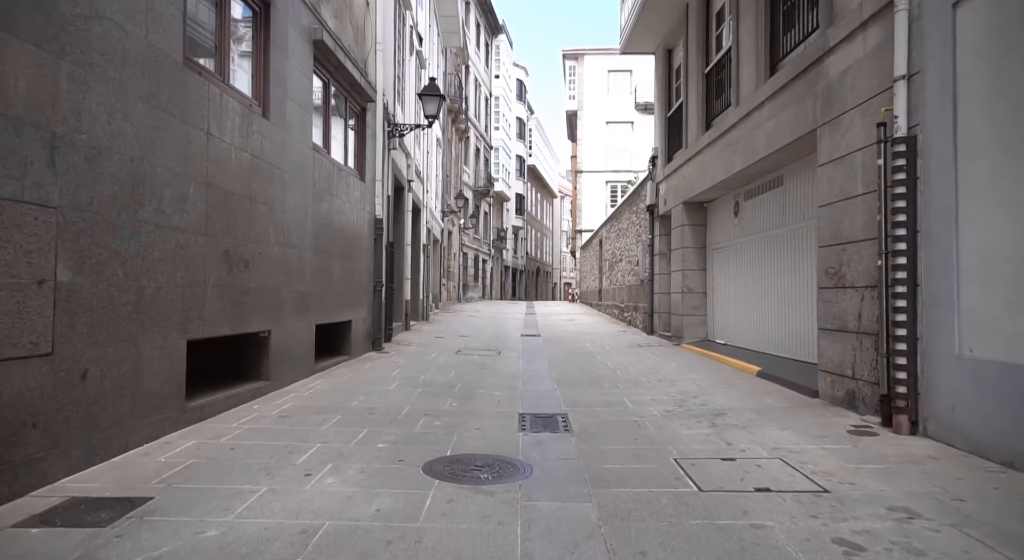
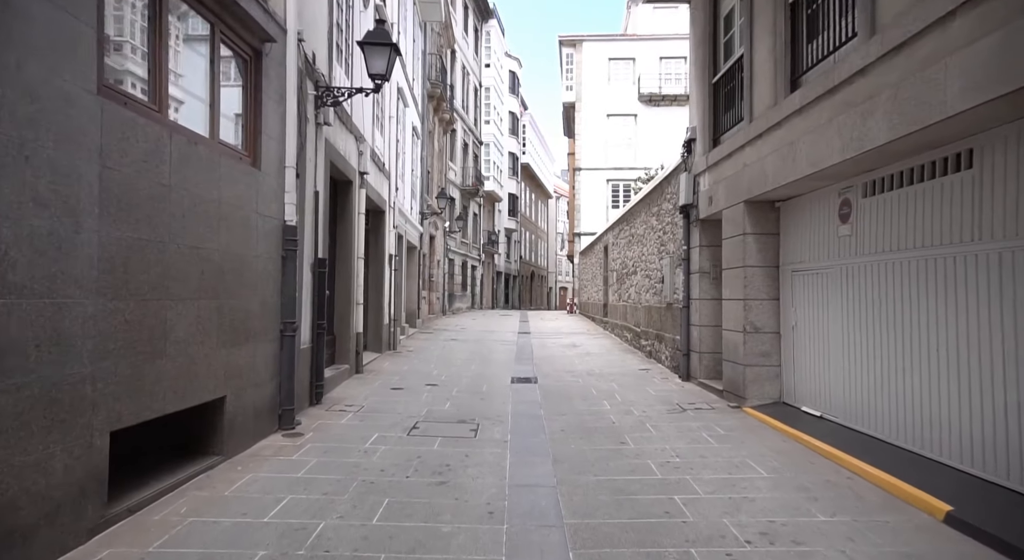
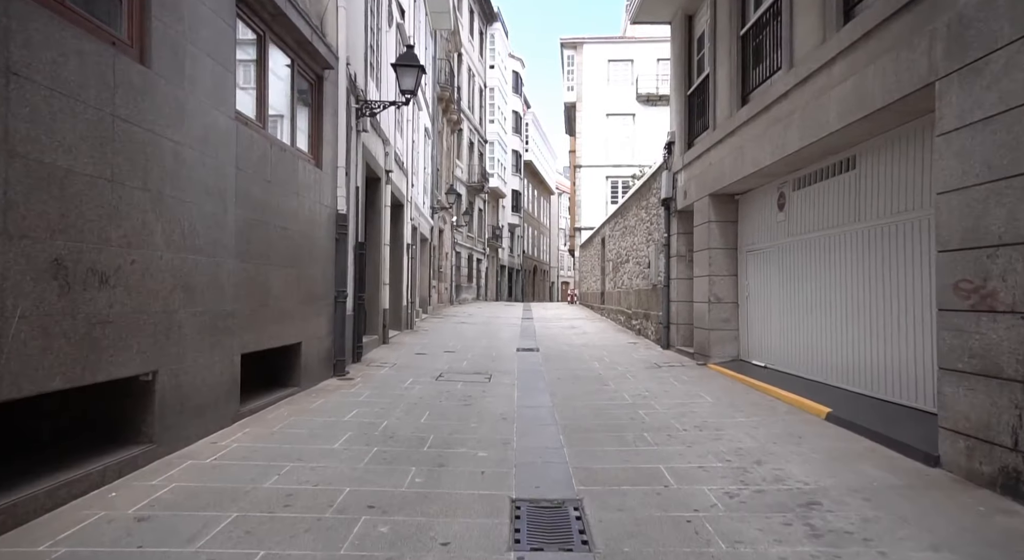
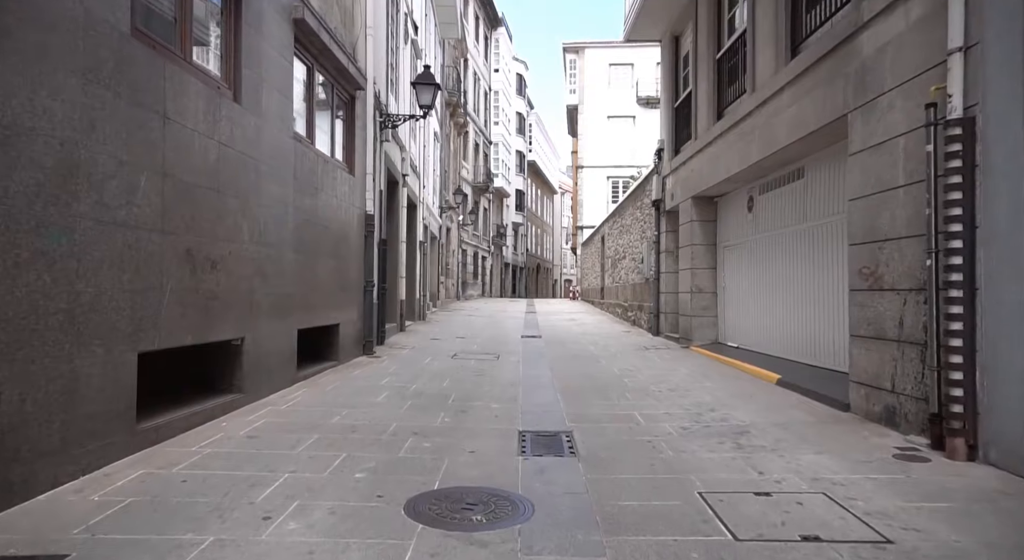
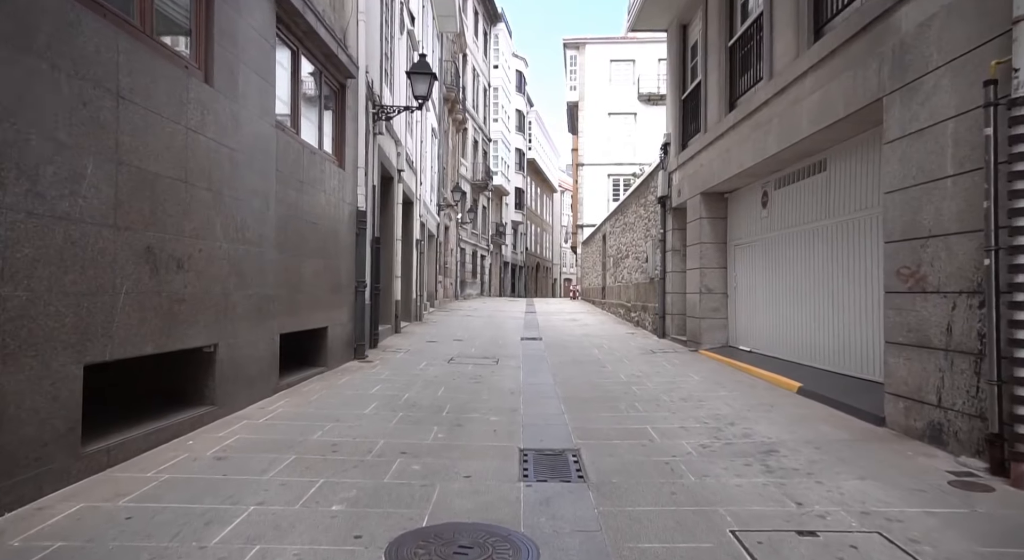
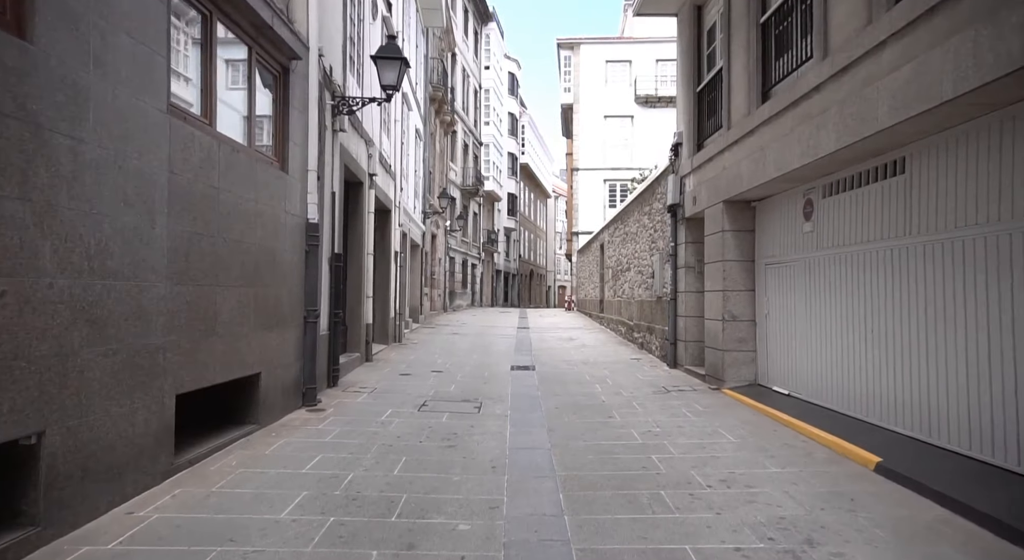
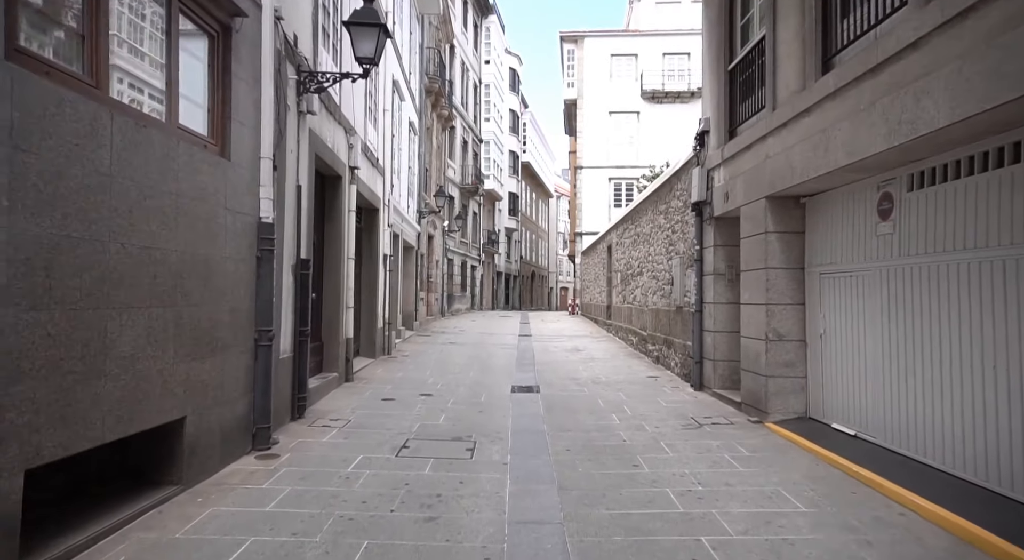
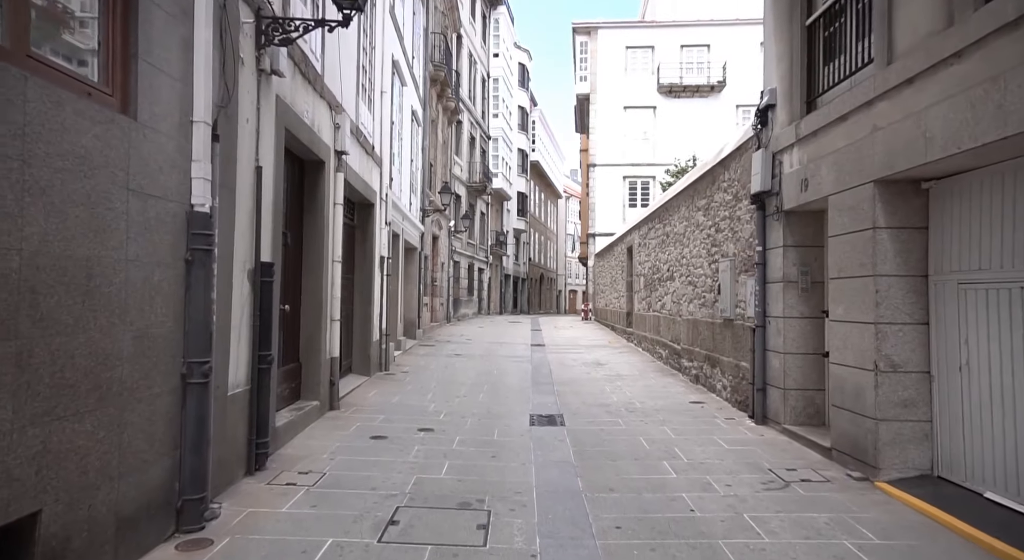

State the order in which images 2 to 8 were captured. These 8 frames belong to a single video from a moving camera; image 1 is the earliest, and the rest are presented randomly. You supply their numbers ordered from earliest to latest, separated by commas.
4, 5, 3, 6, 2, 7, 8
